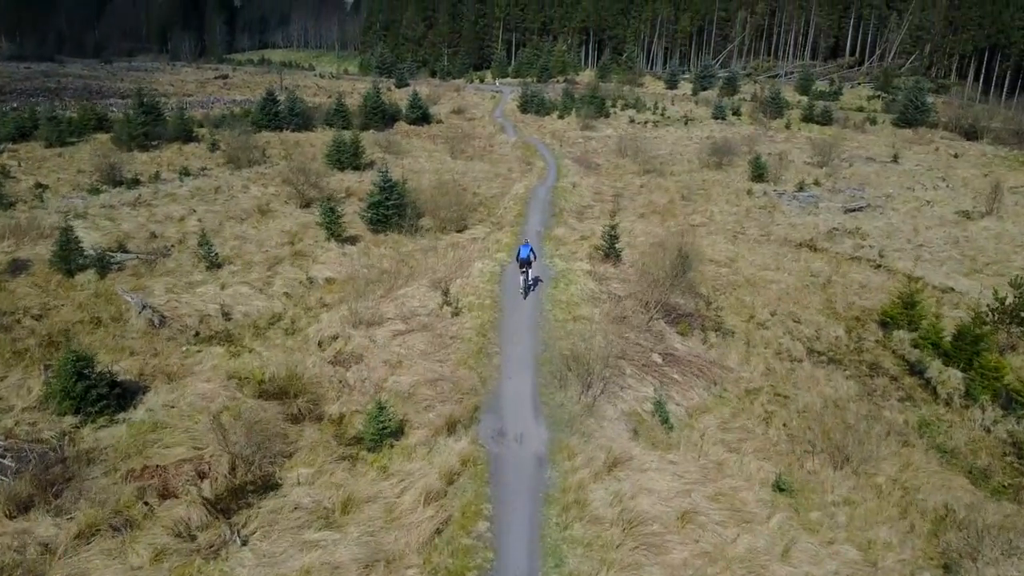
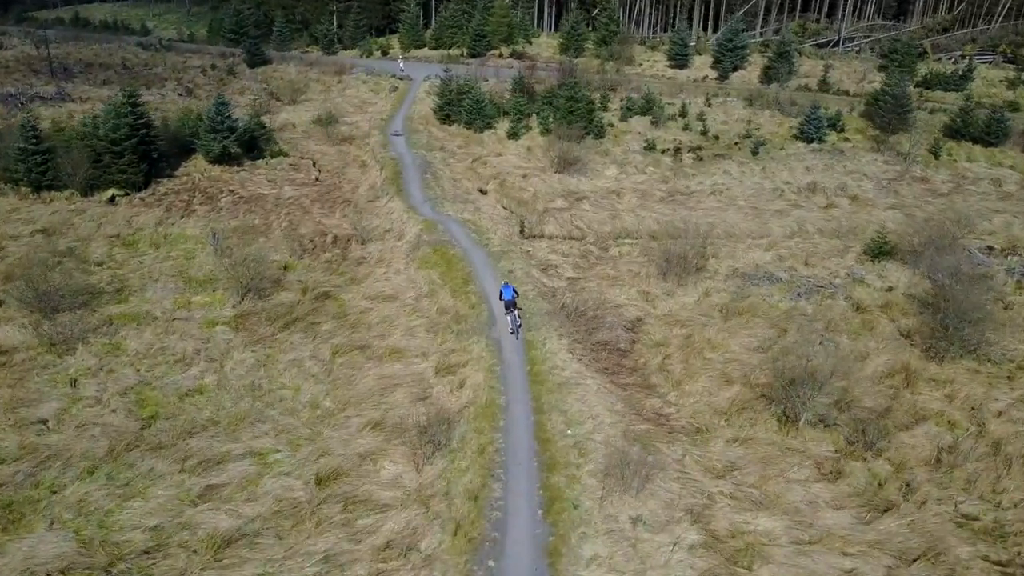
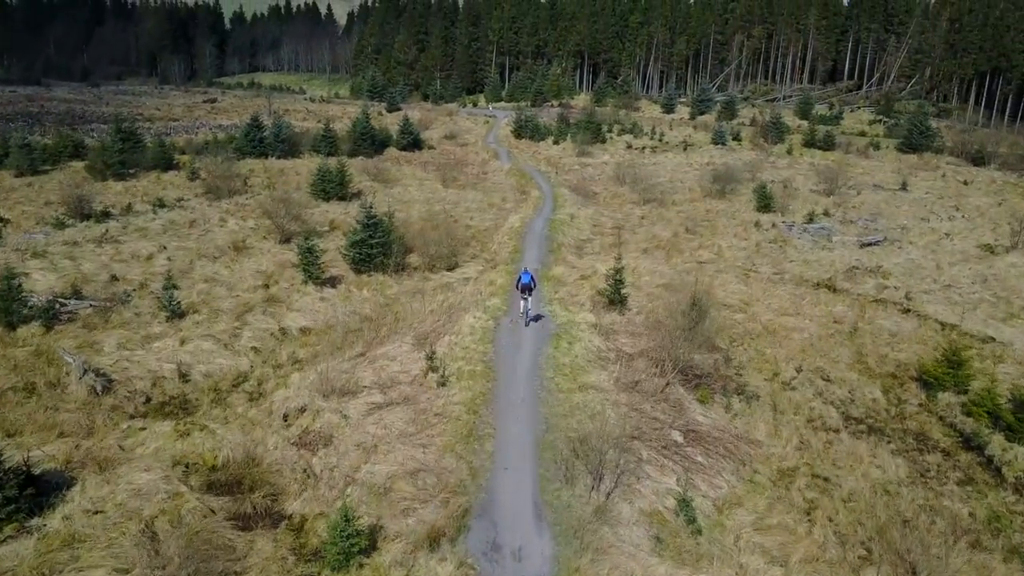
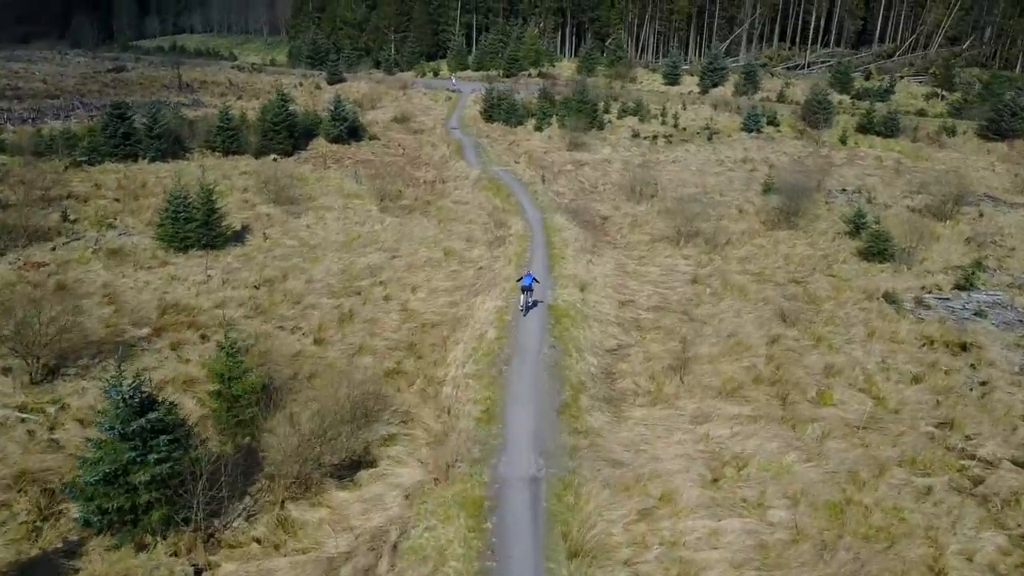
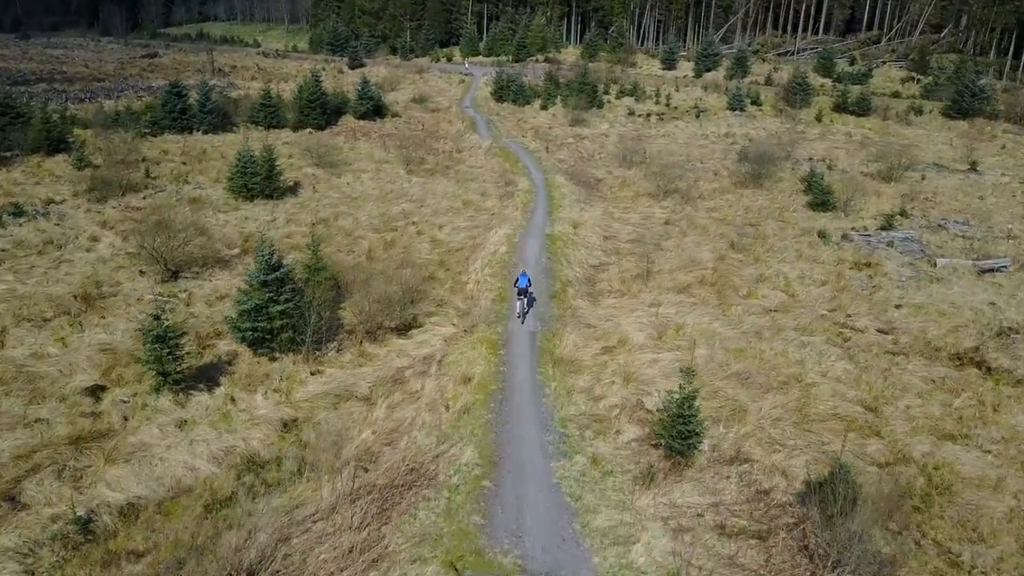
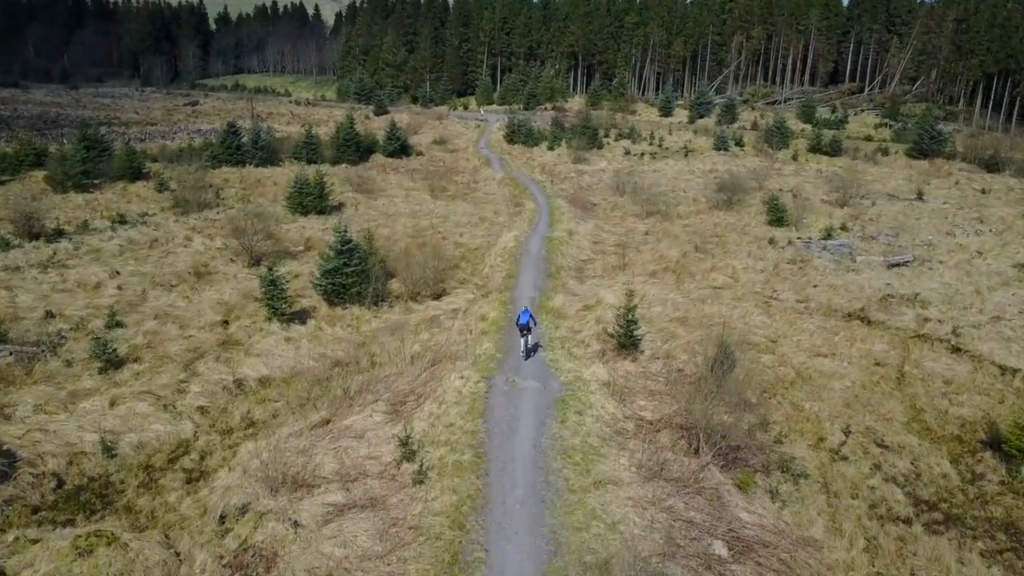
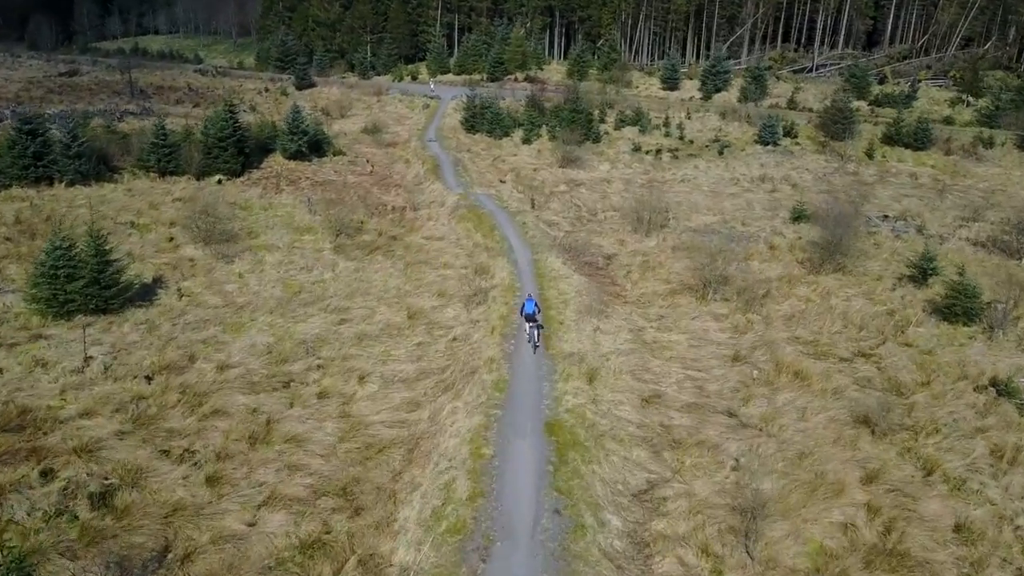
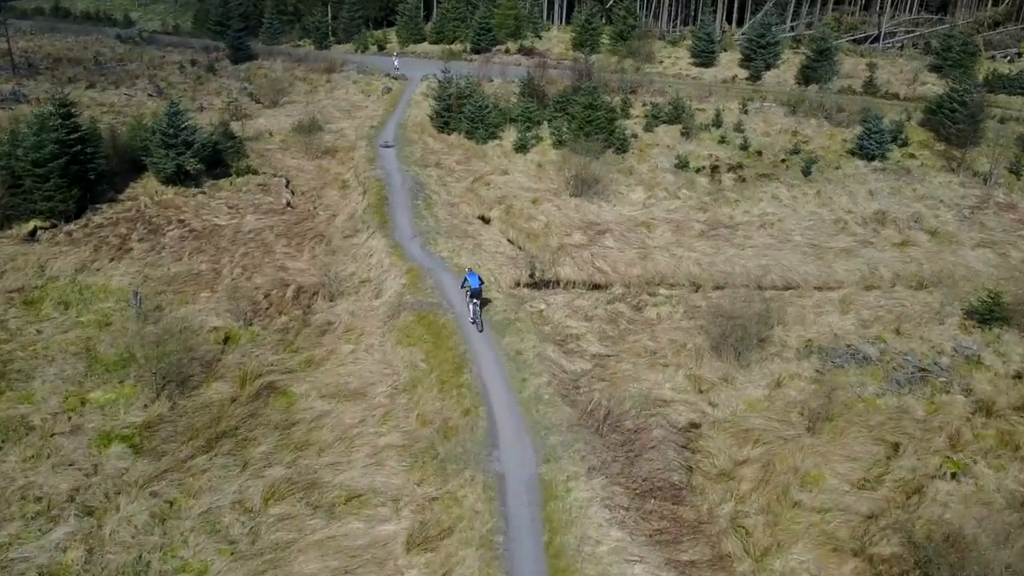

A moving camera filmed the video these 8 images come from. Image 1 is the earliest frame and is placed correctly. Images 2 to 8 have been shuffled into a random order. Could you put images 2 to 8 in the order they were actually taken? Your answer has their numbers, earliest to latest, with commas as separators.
3, 6, 5, 4, 7, 2, 8
